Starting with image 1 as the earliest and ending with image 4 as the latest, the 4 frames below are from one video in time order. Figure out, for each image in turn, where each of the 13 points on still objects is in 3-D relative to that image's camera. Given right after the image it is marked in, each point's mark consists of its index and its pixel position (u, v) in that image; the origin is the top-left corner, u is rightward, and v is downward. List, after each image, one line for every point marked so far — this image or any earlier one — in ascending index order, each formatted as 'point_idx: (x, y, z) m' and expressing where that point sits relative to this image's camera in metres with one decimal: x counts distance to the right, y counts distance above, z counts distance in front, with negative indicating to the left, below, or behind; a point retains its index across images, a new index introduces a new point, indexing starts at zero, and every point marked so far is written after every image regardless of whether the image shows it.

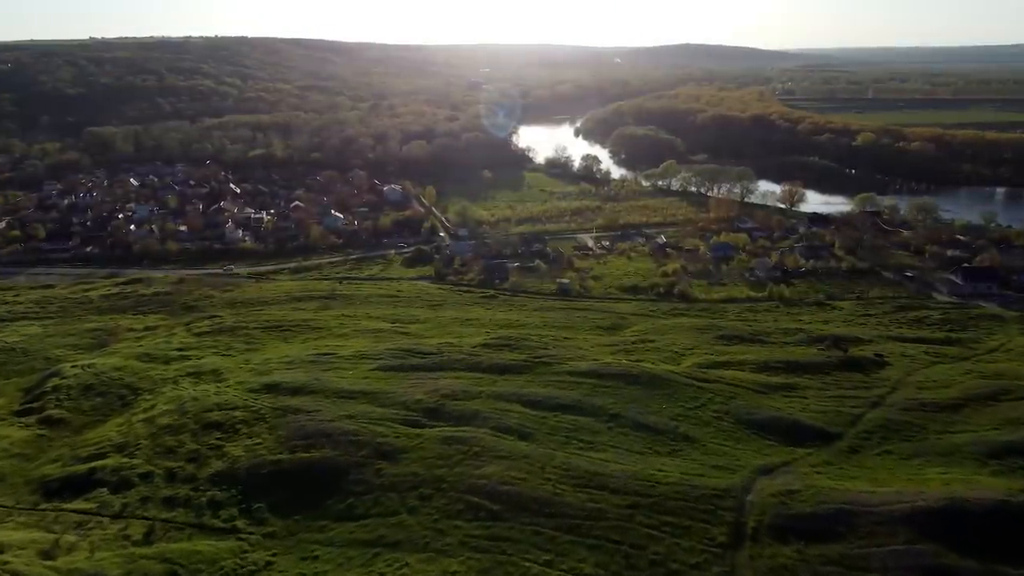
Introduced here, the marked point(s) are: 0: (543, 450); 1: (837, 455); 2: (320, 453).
0: (+0.8, -4.1, +18.9) m
1: (+8.3, -4.3, +19.2) m
2: (-4.9, -4.2, +19.3) m
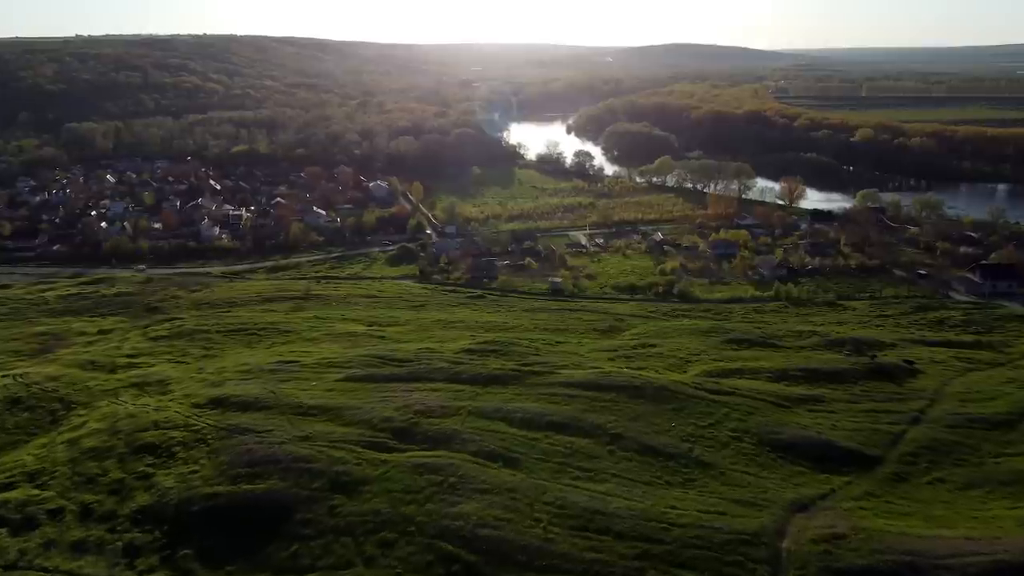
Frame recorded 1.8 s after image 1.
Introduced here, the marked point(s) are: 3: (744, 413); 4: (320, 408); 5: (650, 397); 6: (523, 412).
0: (+0.4, -4.0, +15.8) m
1: (+7.9, -4.2, +16.2) m
2: (-5.3, -4.2, +16.1) m
3: (+6.0, -3.3, +19.5) m
4: (-5.1, -3.2, +19.9) m
5: (+3.6, -2.9, +19.9) m
6: (+0.3, -3.1, +18.9) m
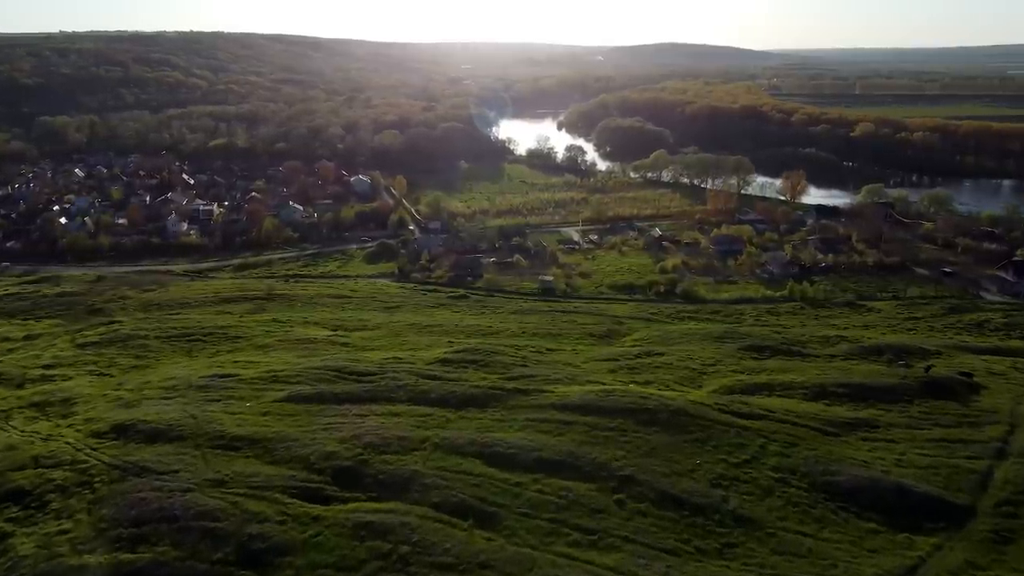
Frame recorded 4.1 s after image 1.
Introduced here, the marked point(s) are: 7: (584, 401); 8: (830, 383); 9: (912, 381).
0: (0.0, -4.0, +11.6) m
1: (+7.5, -4.2, +12.1) m
2: (-5.7, -4.2, +11.9) m
3: (+5.6, -3.2, +15.3) m
4: (-5.5, -3.1, +15.7) m
5: (+3.2, -2.9, +15.8) m
6: (-0.2, -3.1, +14.7) m
7: (+1.6, -2.5, +16.9) m
8: (+8.4, -2.5, +19.8) m
9: (+10.5, -2.4, +19.7) m
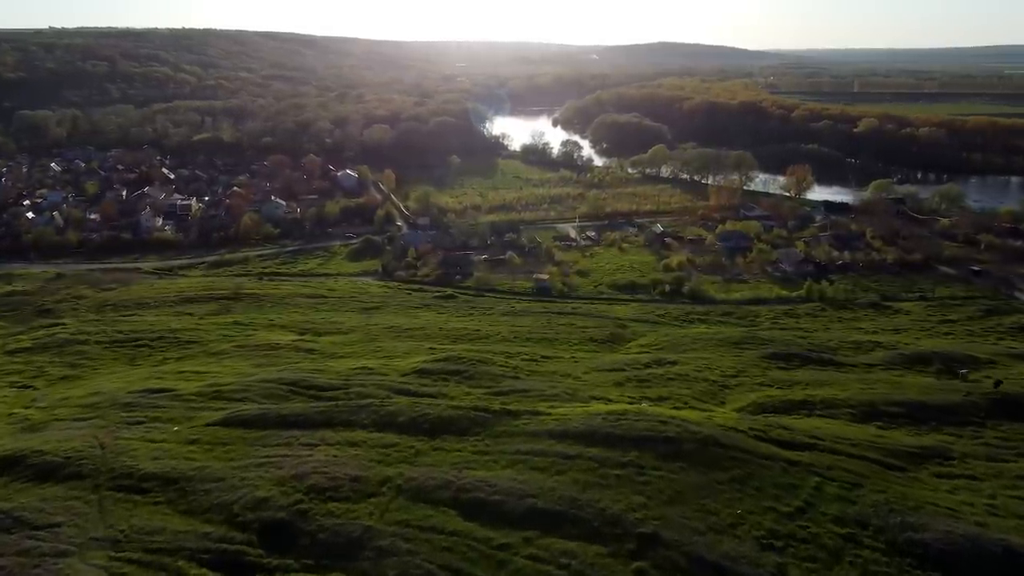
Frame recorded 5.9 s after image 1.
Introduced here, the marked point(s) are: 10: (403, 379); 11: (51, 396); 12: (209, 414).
0: (-0.2, -4.0, +8.2) m
1: (+7.3, -4.2, +8.8) m
2: (-5.9, -4.1, +8.5) m
3: (+5.4, -3.2, +12.0) m
4: (-5.7, -3.1, +12.3) m
5: (+3.0, -2.8, +12.5) m
6: (-0.4, -3.0, +11.4) m
7: (+1.4, -2.5, +13.5) m
8: (+8.1, -2.4, +16.5) m
9: (+10.2, -2.4, +16.5) m
10: (-2.4, -2.1, +17.6) m
11: (-11.3, -2.6, +18.6) m
12: (-6.3, -2.6, +15.7) m
